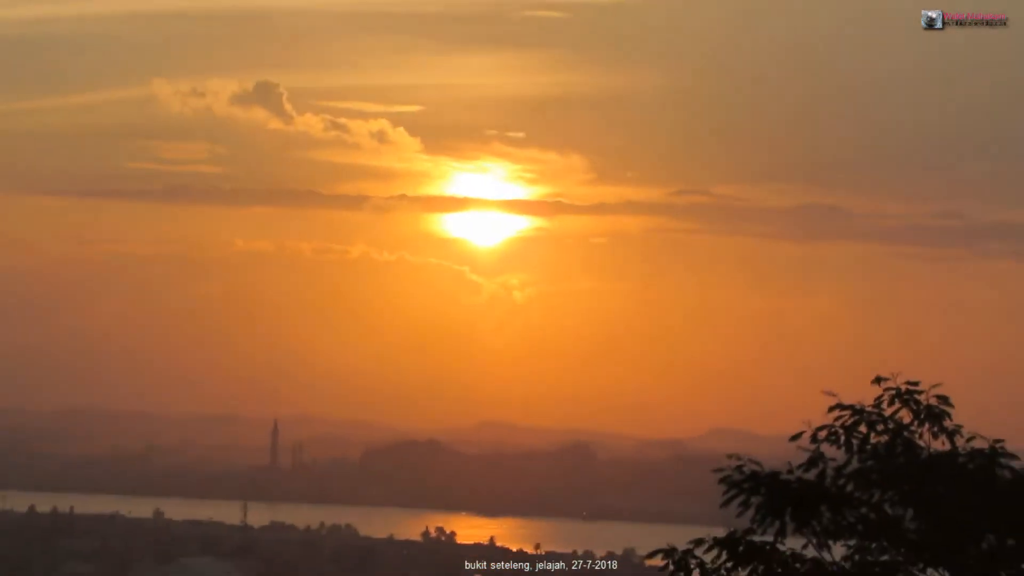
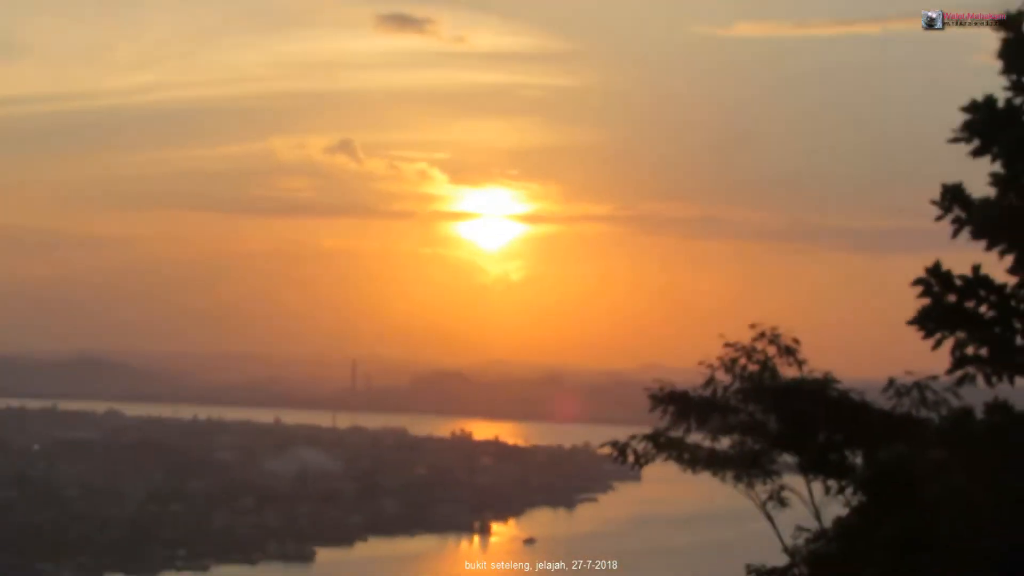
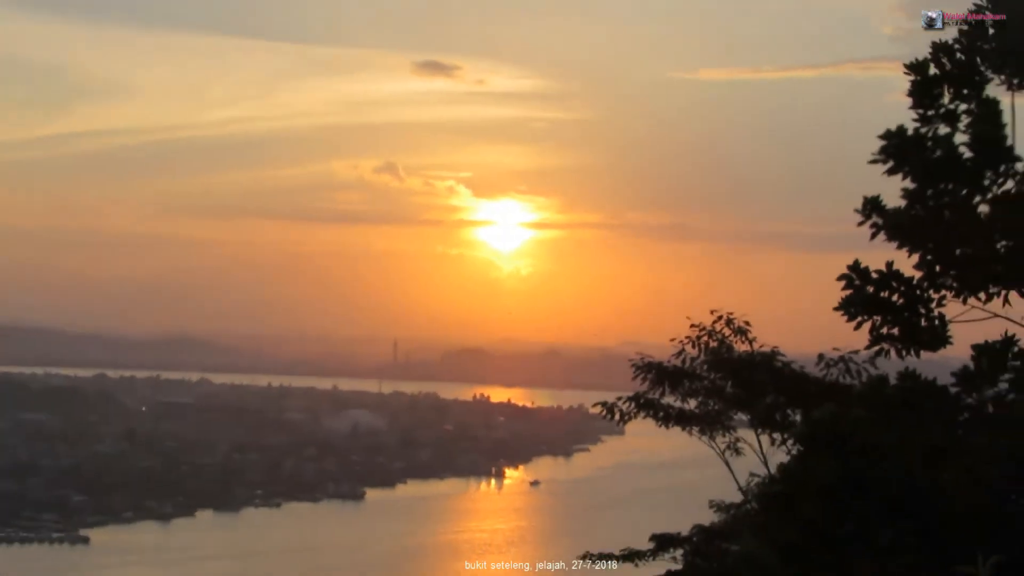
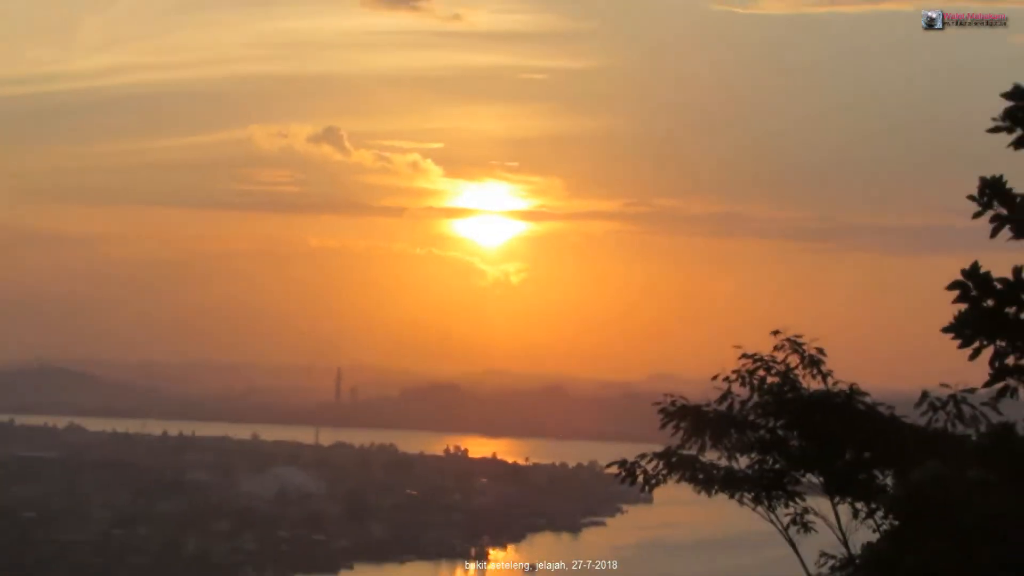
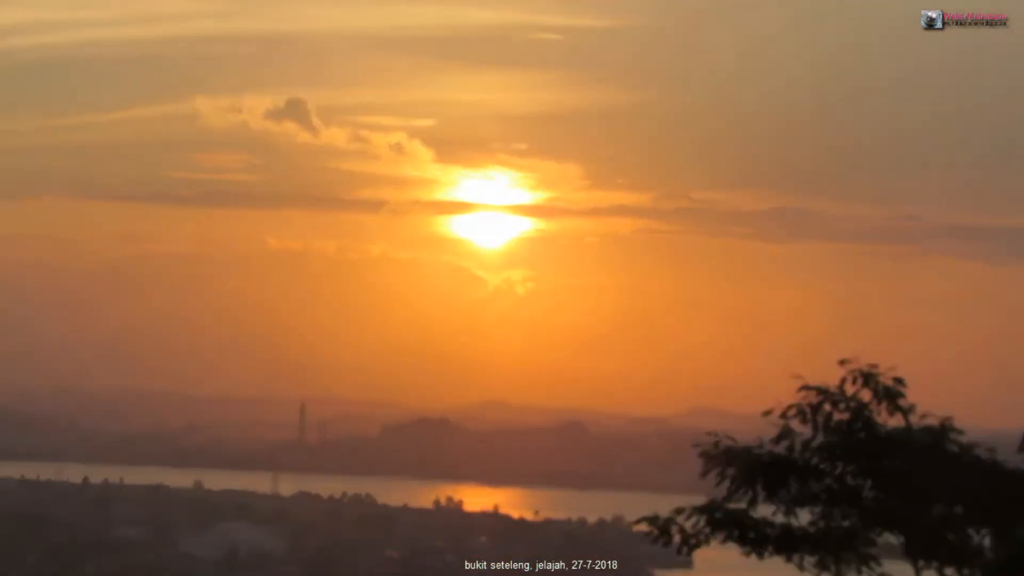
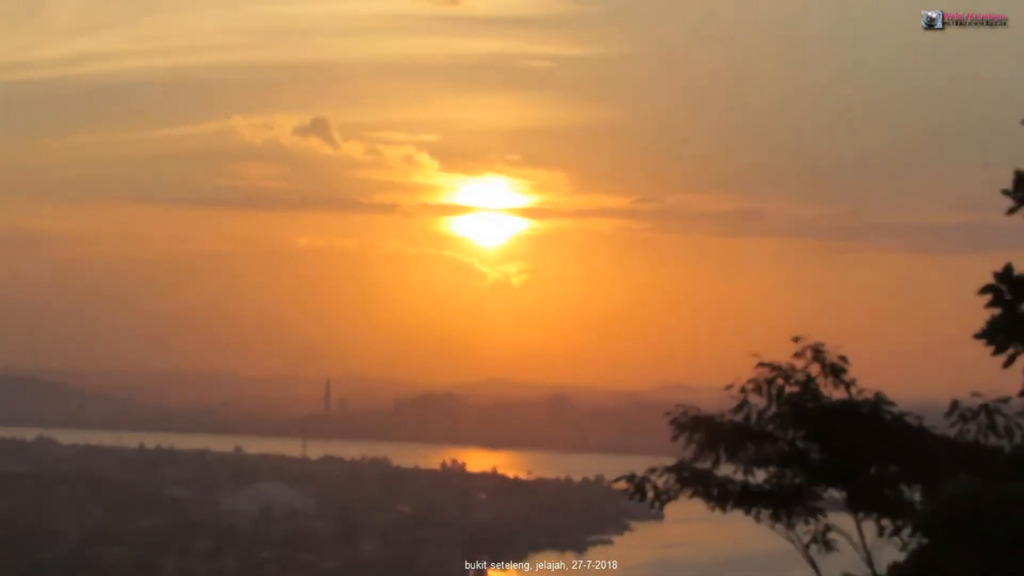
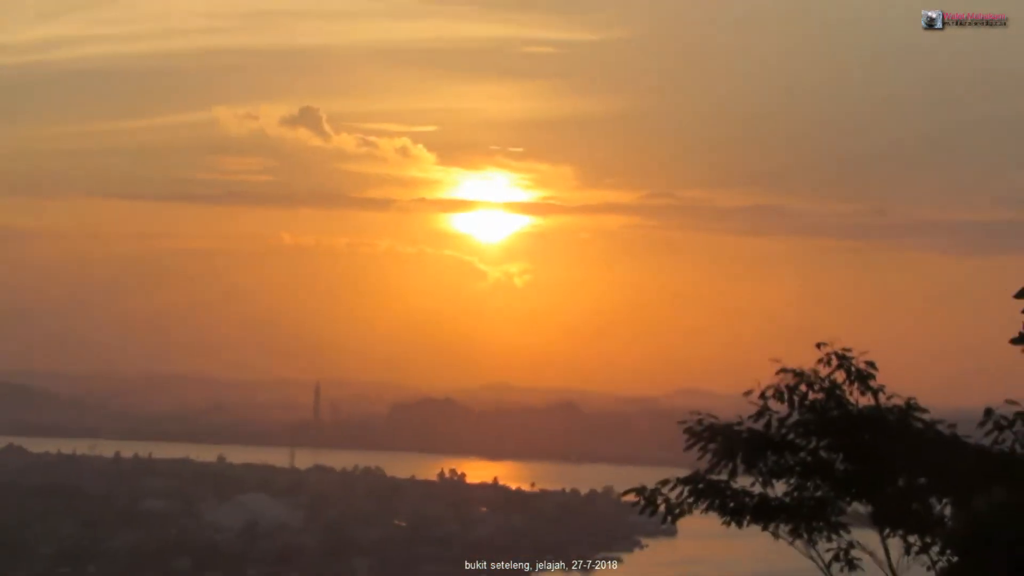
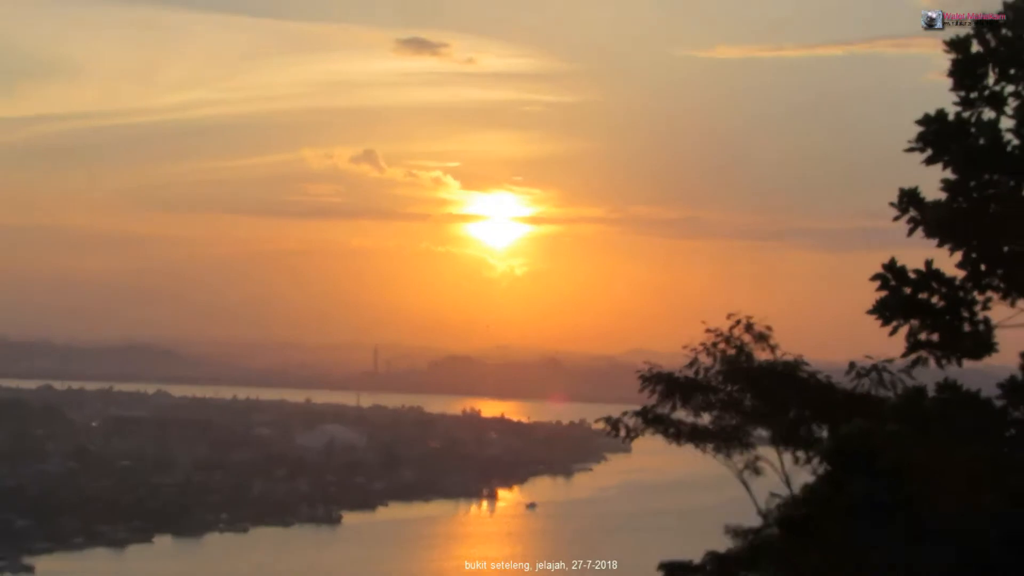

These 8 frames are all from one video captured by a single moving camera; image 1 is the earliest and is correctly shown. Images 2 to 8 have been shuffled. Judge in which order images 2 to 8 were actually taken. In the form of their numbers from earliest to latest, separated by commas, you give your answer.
5, 7, 6, 4, 2, 8, 3
